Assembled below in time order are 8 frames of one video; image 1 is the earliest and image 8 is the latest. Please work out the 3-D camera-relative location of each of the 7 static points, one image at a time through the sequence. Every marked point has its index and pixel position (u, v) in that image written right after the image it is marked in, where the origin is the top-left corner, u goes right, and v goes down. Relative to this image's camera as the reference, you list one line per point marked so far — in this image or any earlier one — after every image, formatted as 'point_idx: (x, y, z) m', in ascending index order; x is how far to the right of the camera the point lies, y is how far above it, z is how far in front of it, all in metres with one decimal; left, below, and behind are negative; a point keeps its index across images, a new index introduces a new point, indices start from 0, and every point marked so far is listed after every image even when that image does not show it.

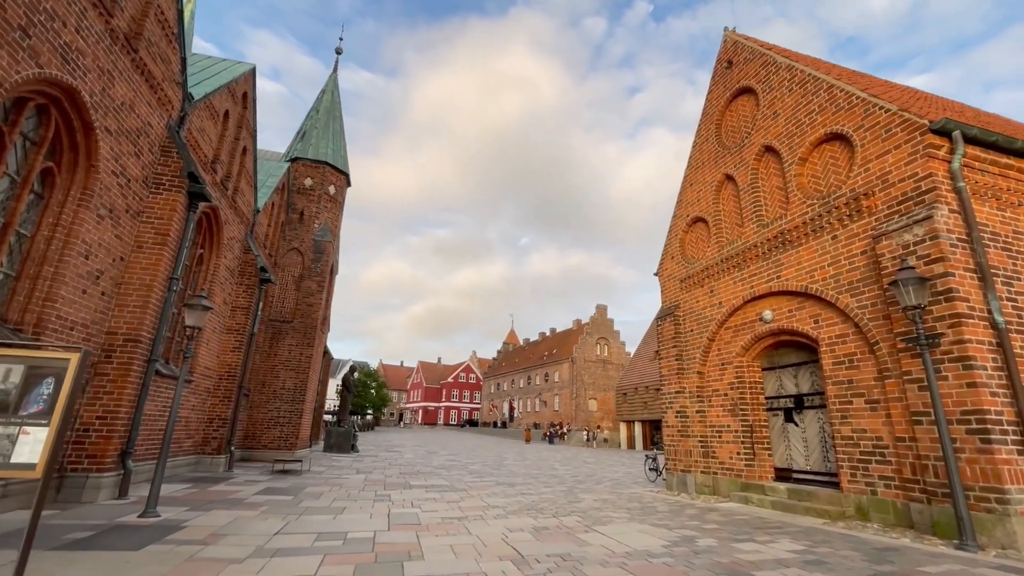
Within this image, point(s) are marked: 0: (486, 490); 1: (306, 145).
0: (-0.5, -4.0, +9.6) m
1: (-8.2, +5.7, +18.9) m
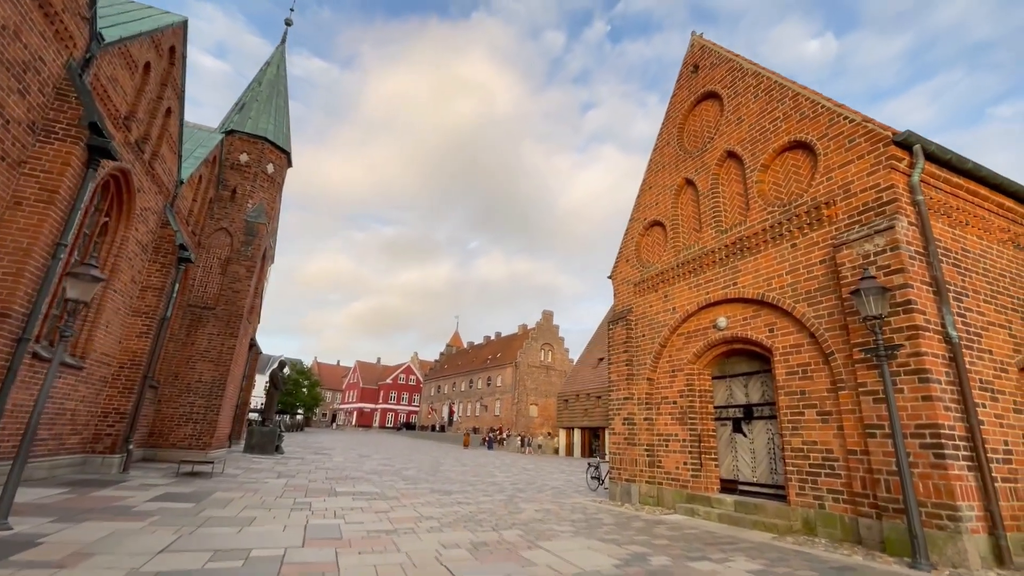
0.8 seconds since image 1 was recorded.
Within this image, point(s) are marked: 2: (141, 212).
0: (-1.7, -3.9, +8.8) m
1: (-9.8, +6.2, +17.4) m
2: (-8.3, +1.7, +10.6) m
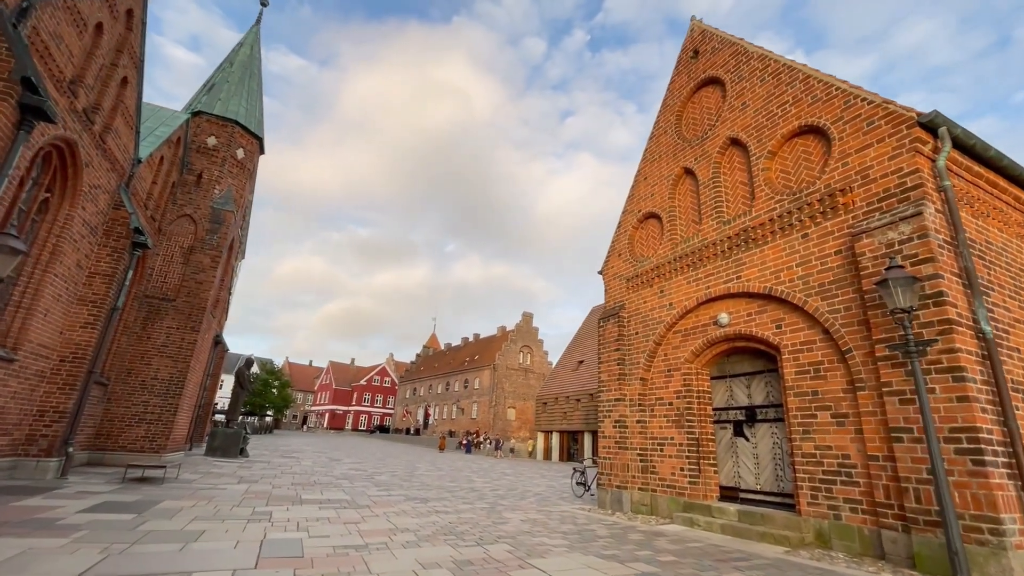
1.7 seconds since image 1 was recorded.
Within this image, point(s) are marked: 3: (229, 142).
0: (-2.0, -3.7, +8.1) m
1: (-10.3, +6.5, +16.3) m
2: (-8.6, +2.0, +9.6) m
3: (-9.4, +4.9, +15.9) m
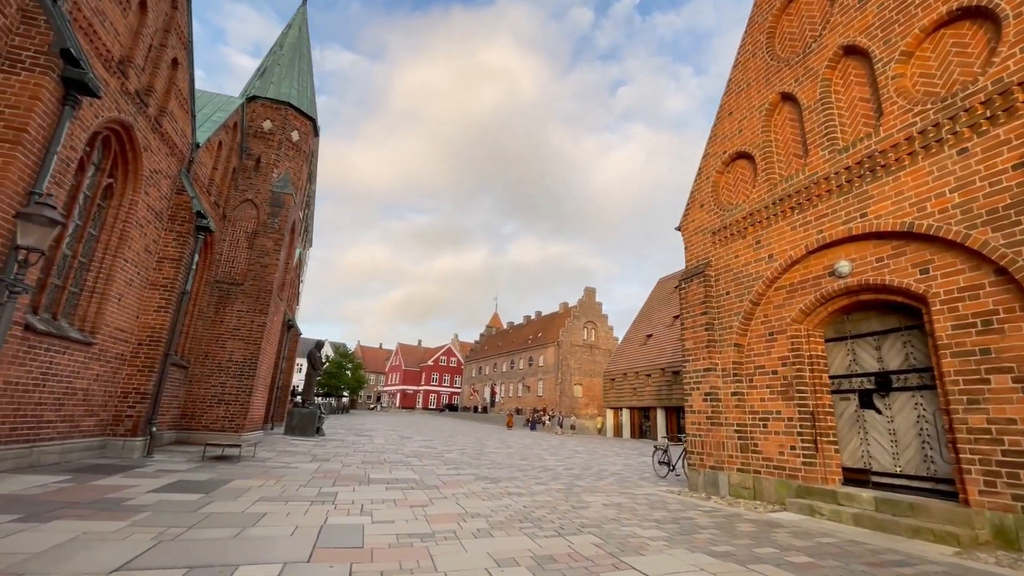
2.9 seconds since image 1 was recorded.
0: (-0.8, -3.2, +7.5) m
1: (-8.5, +7.0, +16.3) m
2: (-7.4, +2.3, +9.7) m
3: (-7.6, +5.4, +15.9) m
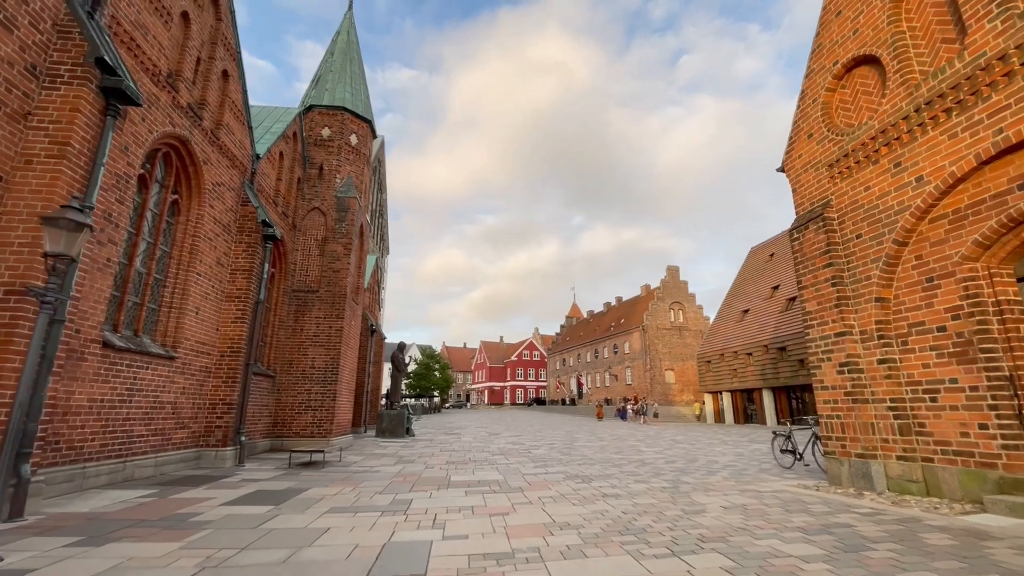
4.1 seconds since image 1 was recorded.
0: (+0.5, -2.8, +6.6) m
1: (-6.6, +6.8, +16.5) m
2: (-6.1, +2.1, +9.8) m
3: (-5.7, +5.3, +15.9) m
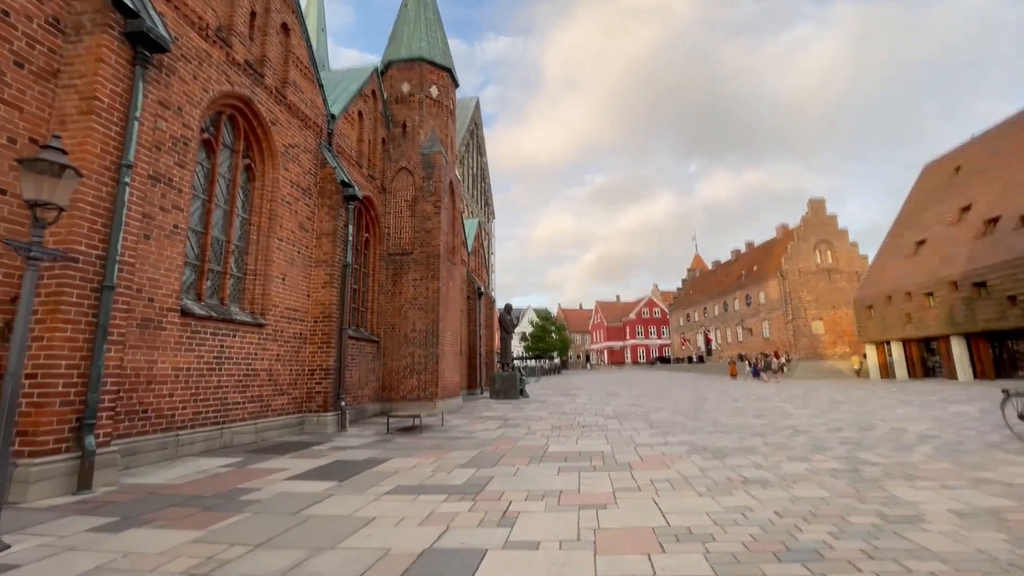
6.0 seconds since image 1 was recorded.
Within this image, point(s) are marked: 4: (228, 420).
0: (+1.7, -1.9, +5.1) m
1: (-3.8, +8.0, +15.7) m
2: (-4.5, +2.8, +9.4) m
3: (-2.9, +6.5, +15.1) m
4: (-4.5, -2.1, +7.6) m
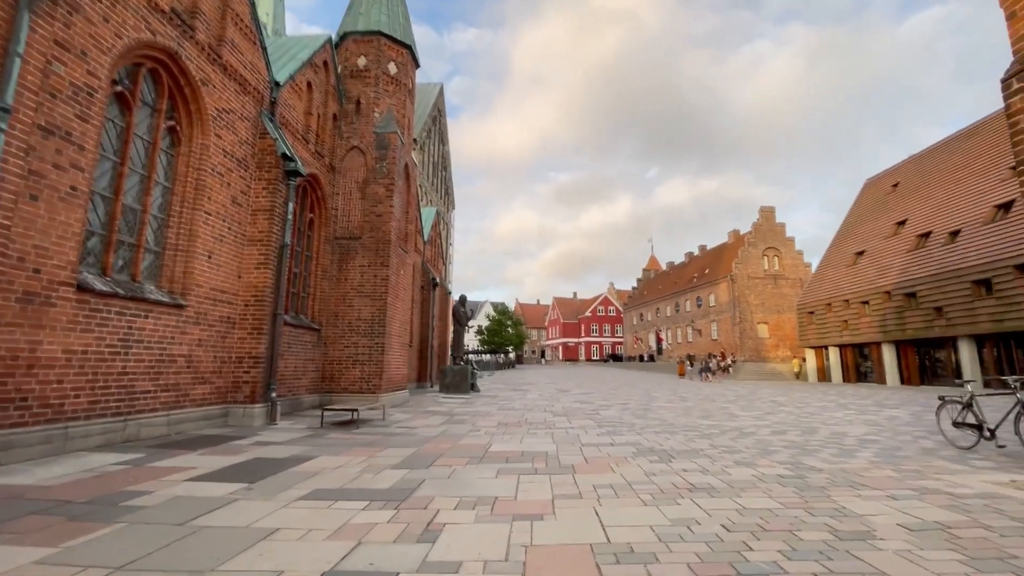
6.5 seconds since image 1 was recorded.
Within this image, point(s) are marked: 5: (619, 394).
0: (+1.0, -1.9, +4.8) m
1: (-4.9, +8.4, +14.8) m
2: (-5.3, +3.1, +8.5) m
3: (-4.0, +6.9, +14.3) m
4: (-5.4, -1.8, +6.8) m
5: (+3.9, -3.9, +17.8) m
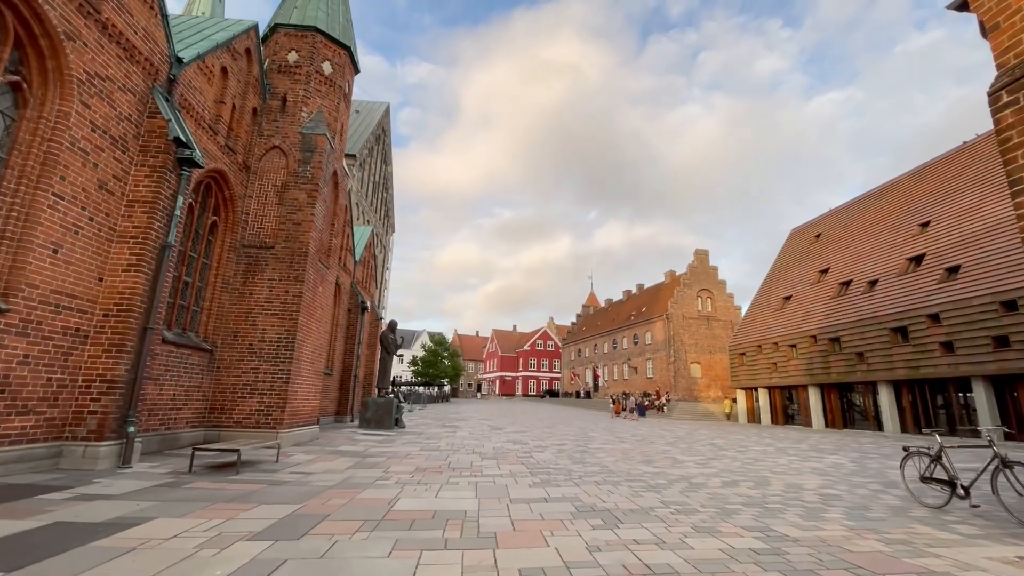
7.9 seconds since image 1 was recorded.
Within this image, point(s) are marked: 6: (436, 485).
0: (+0.3, -2.0, +3.7) m
1: (-6.3, +7.9, +13.6) m
2: (-6.2, +3.1, +7.0) m
3: (-5.5, +6.4, +13.0) m
4: (-6.3, -1.7, +4.9) m
5: (+1.5, -5.1, +16.7) m
6: (-1.0, -2.7, +6.5) m
